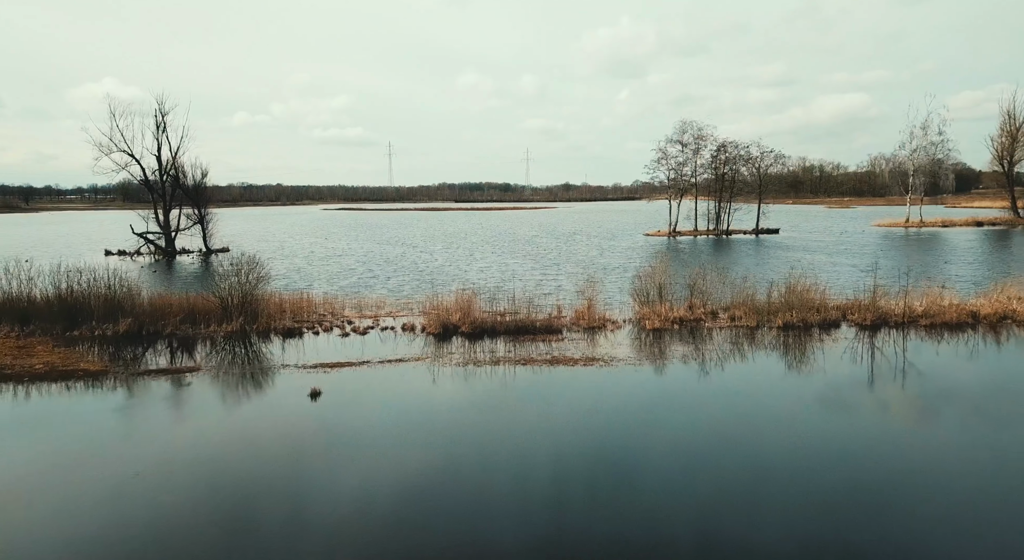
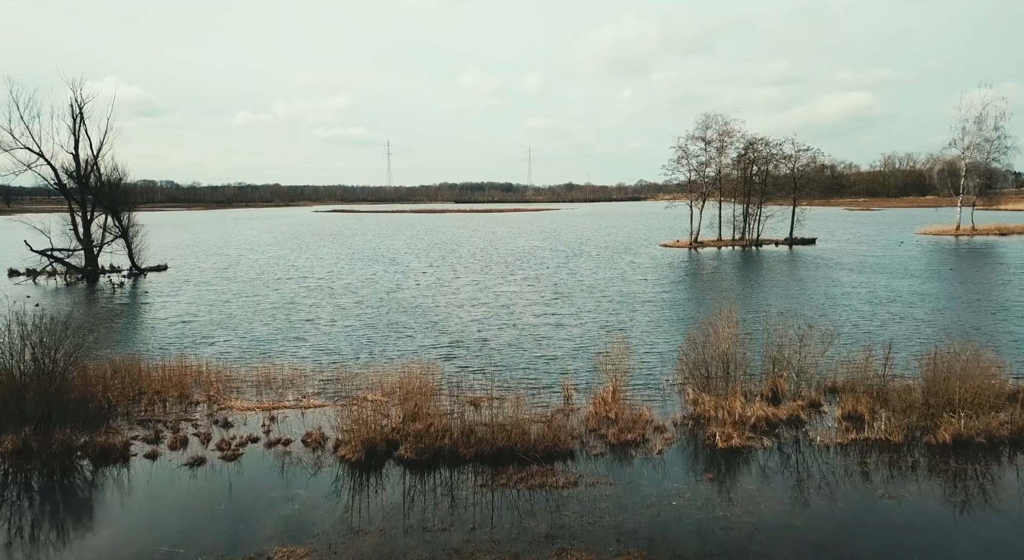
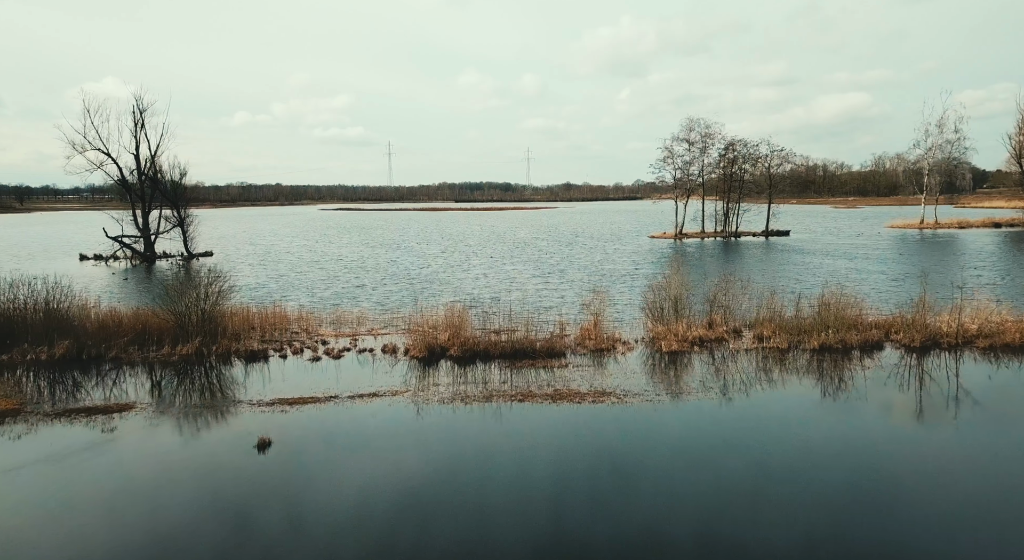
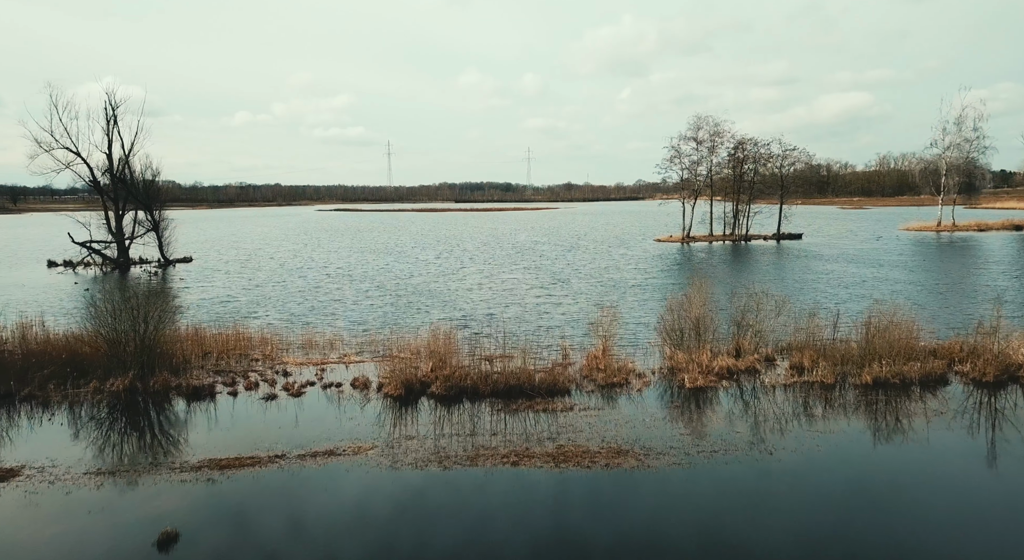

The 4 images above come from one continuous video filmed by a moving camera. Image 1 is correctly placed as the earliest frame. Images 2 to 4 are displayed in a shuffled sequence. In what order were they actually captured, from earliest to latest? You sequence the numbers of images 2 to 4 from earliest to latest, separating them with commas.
3, 4, 2
